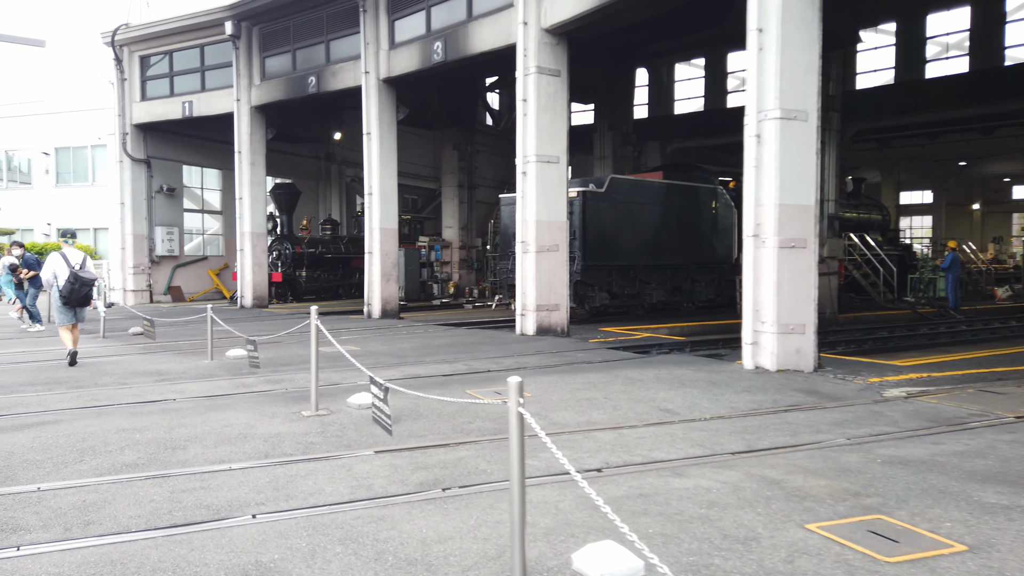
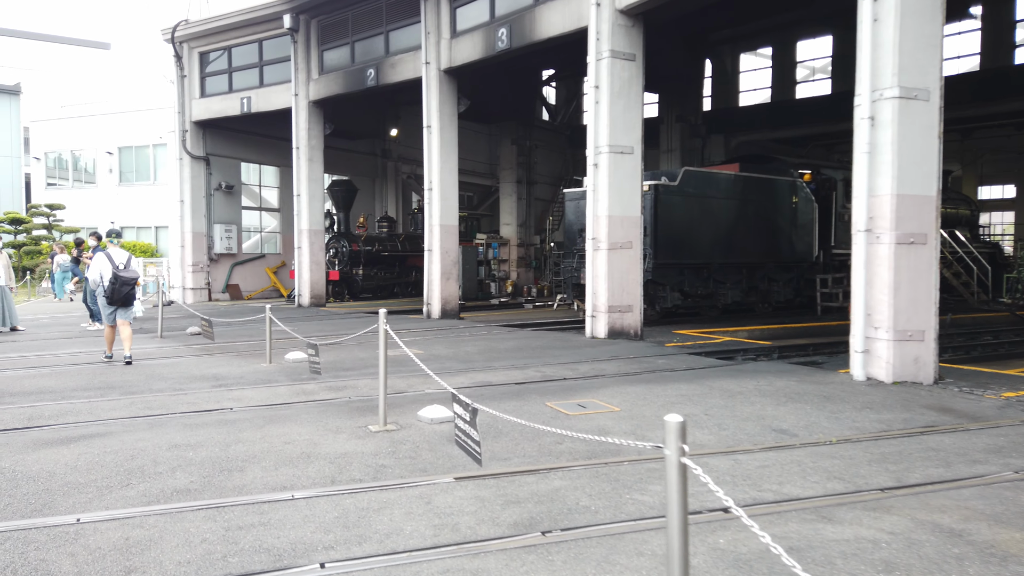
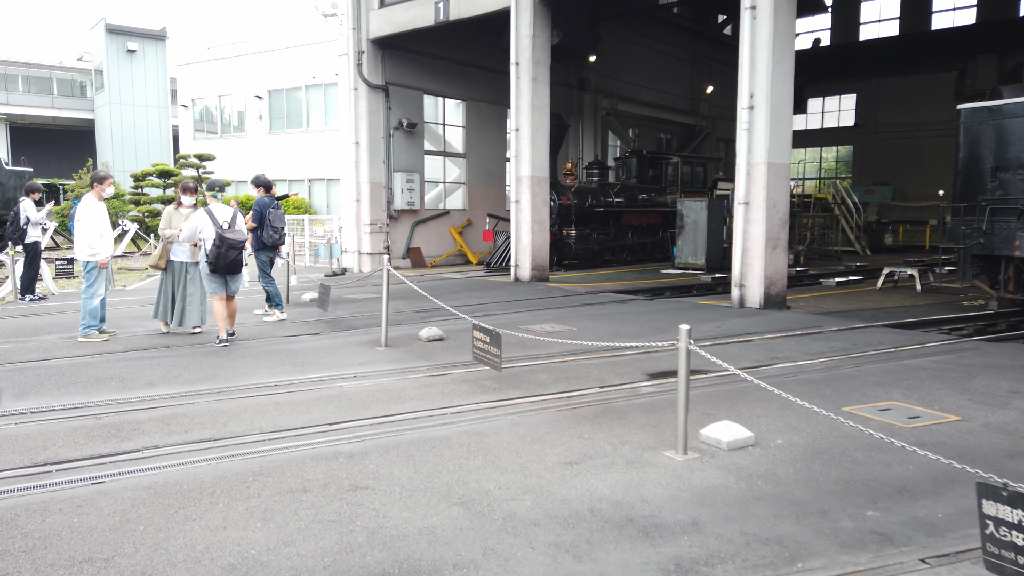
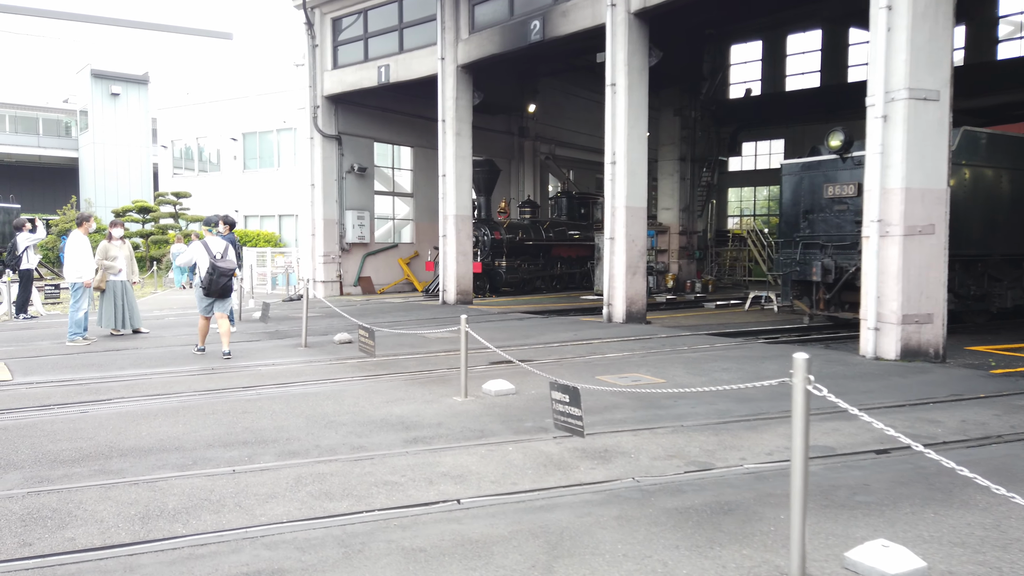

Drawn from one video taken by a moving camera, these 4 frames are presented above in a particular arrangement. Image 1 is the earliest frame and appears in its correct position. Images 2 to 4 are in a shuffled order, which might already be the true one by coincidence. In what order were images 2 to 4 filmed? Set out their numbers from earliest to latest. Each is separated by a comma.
2, 4, 3
